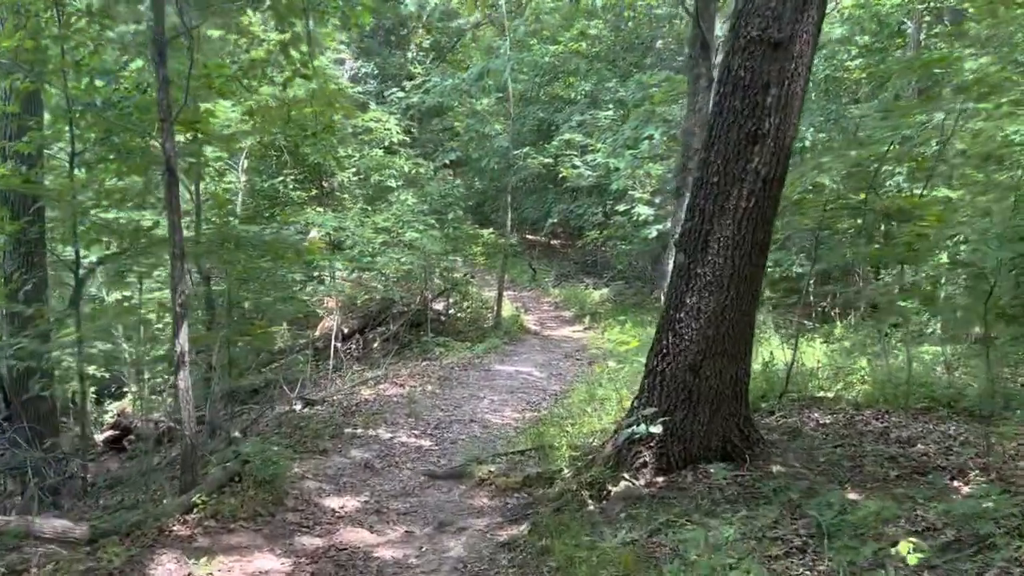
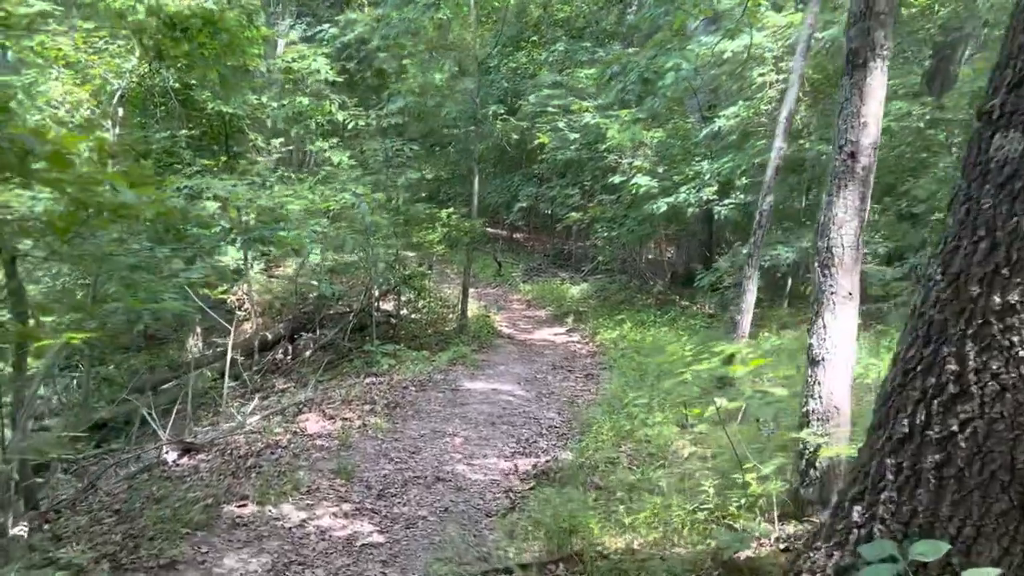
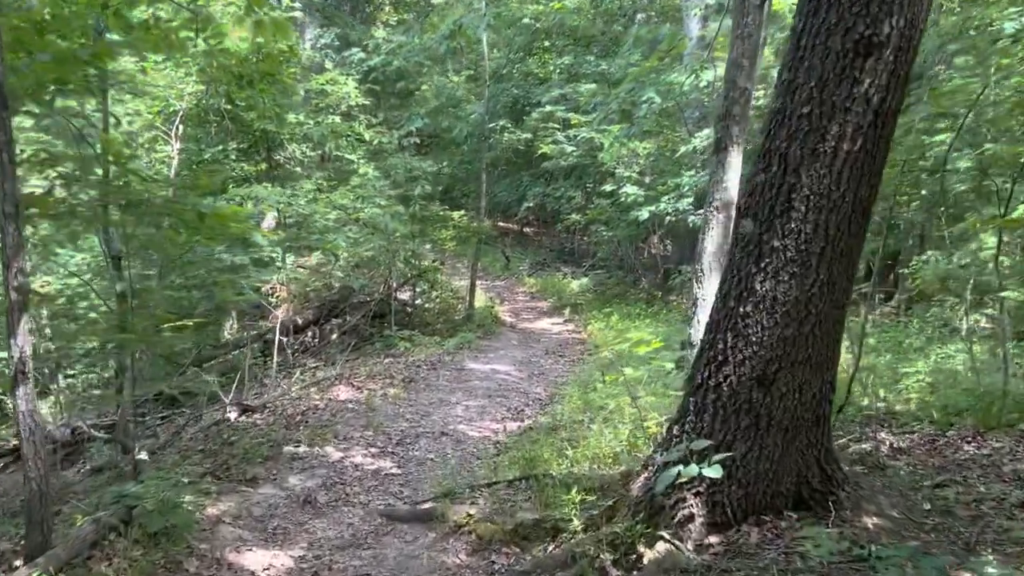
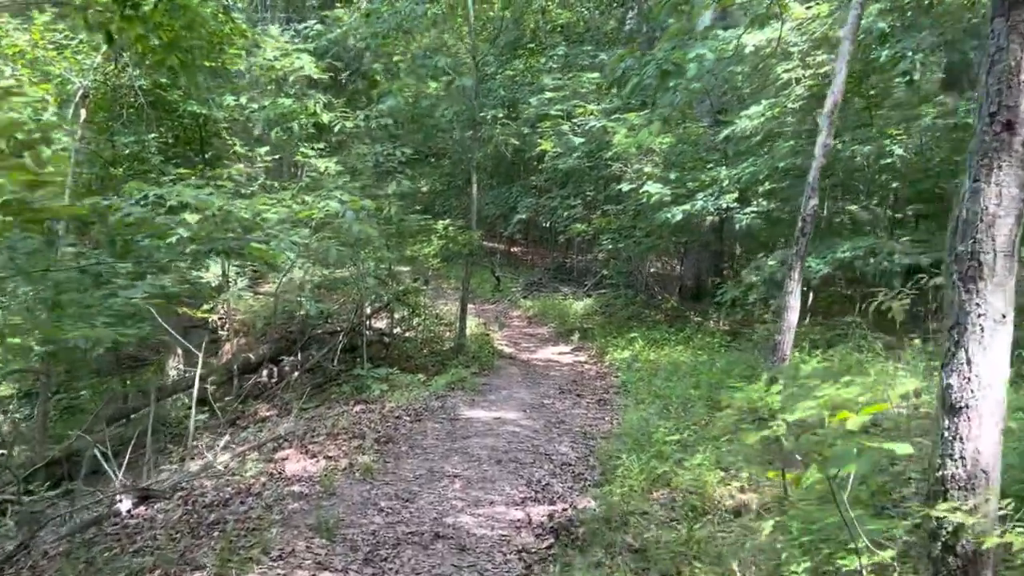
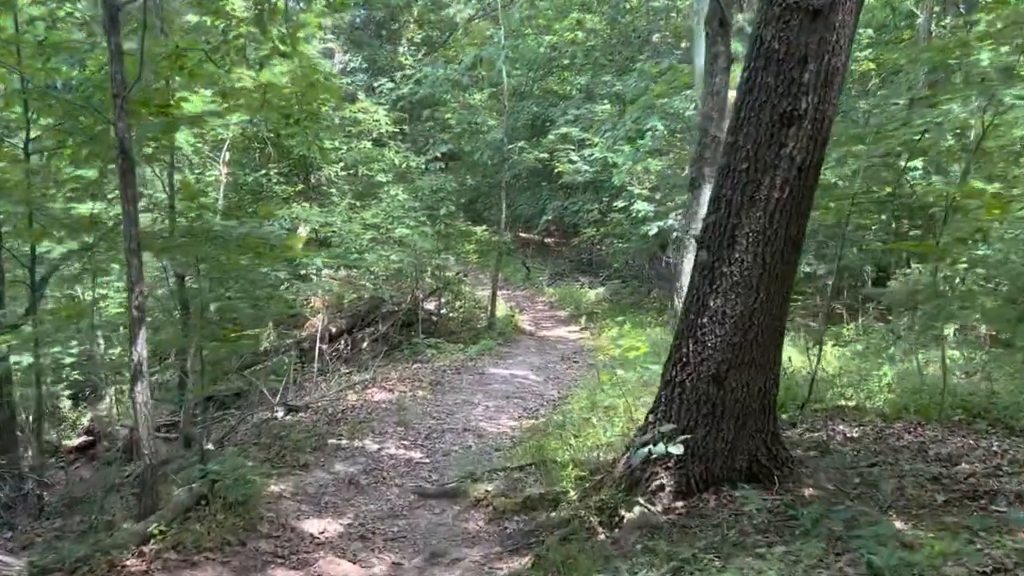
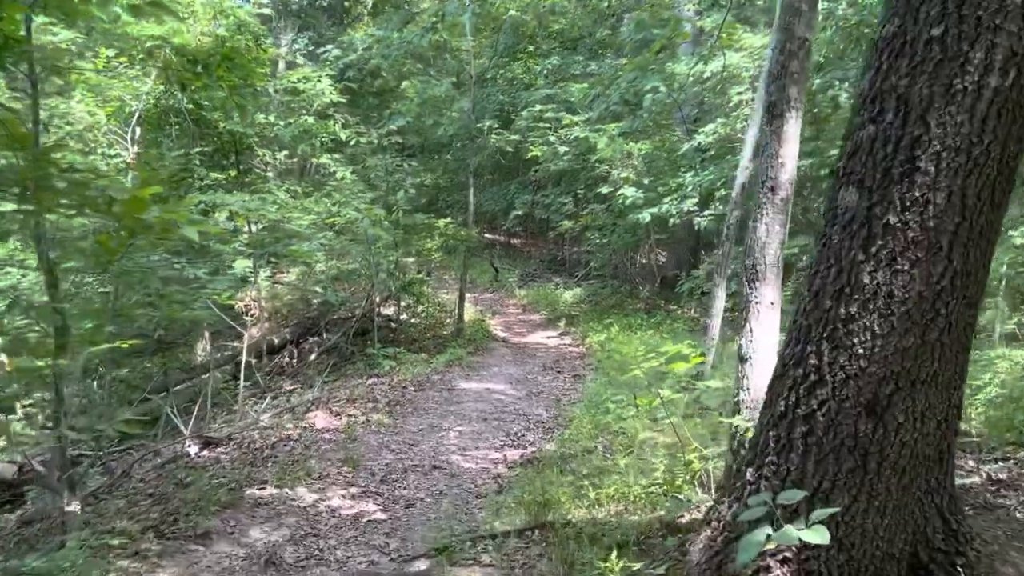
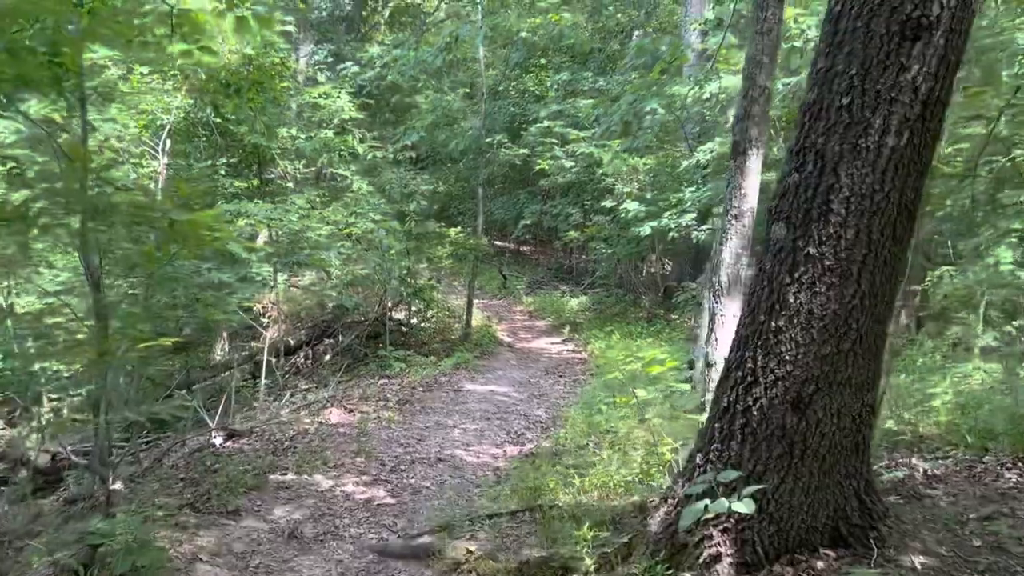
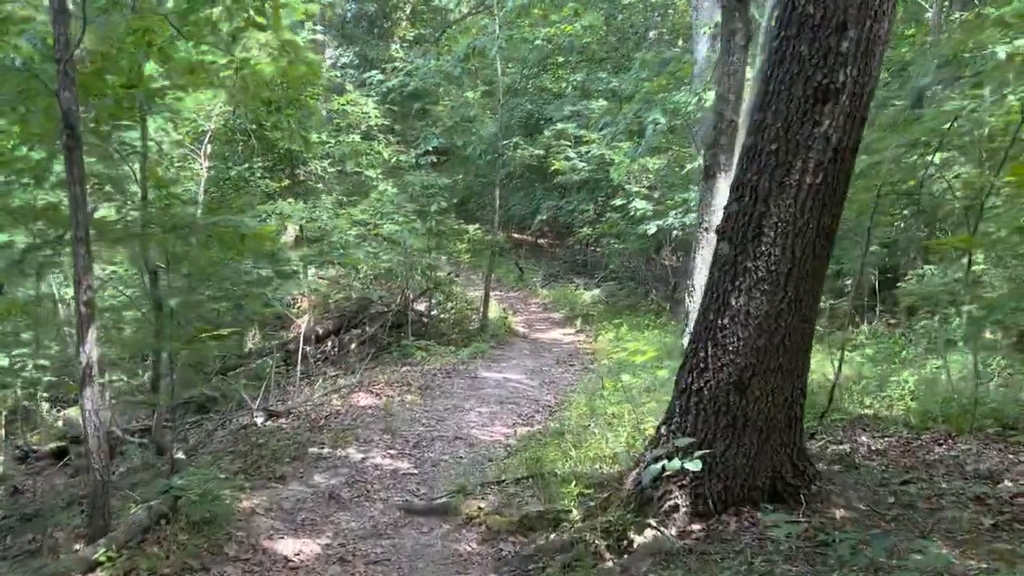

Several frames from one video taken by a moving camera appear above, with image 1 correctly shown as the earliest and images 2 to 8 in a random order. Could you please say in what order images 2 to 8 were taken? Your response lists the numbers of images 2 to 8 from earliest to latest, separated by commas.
5, 8, 3, 7, 6, 2, 4
